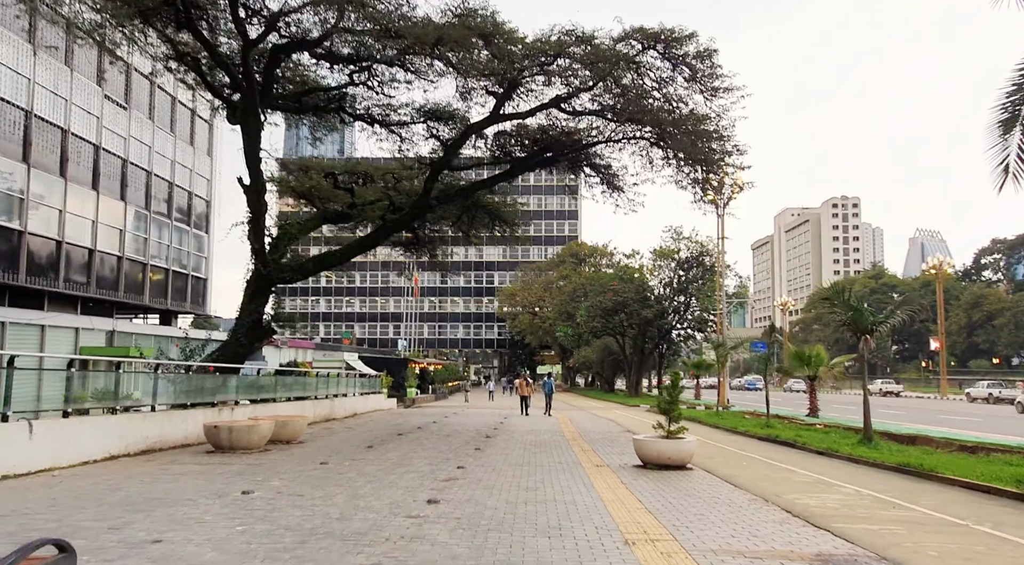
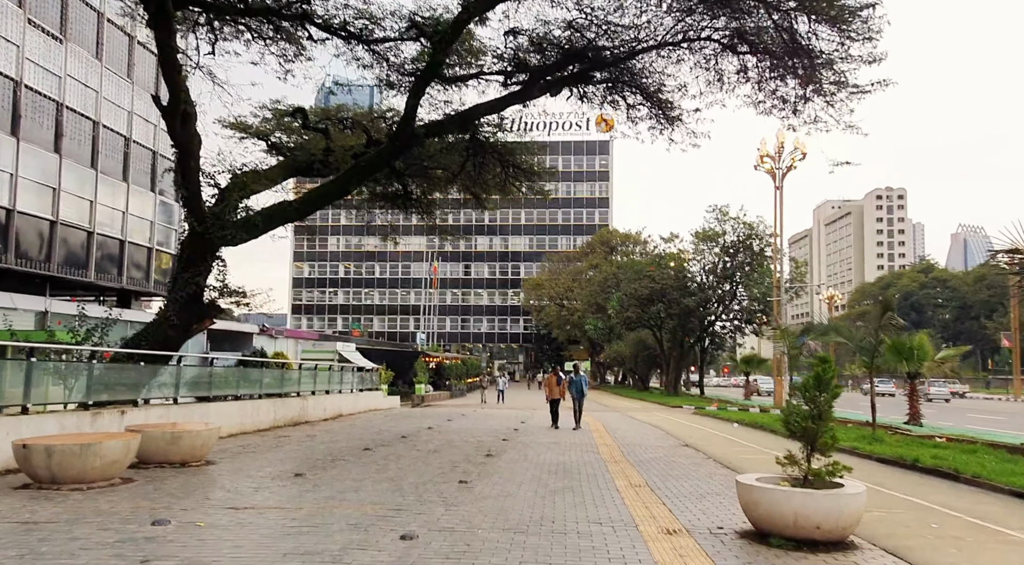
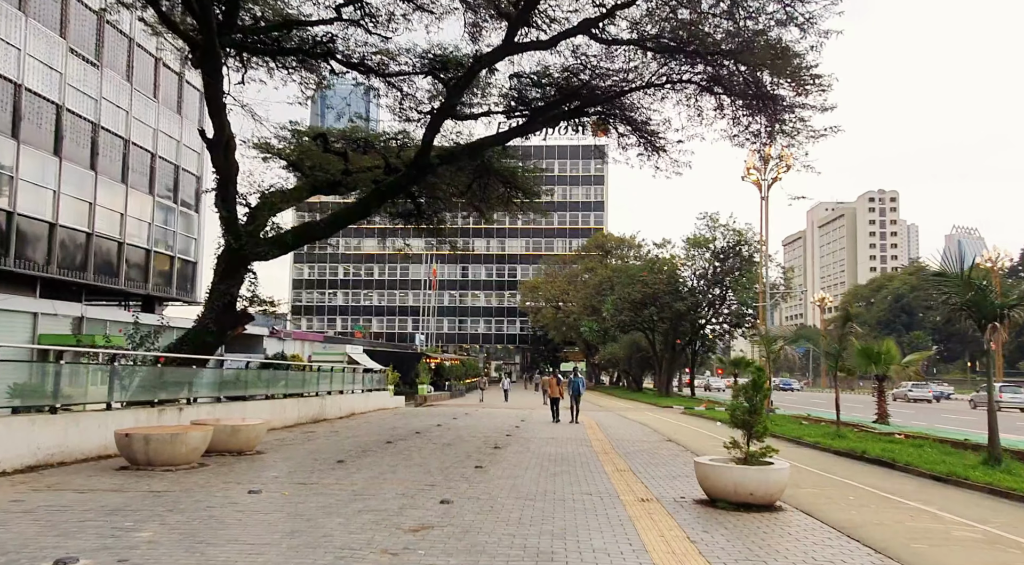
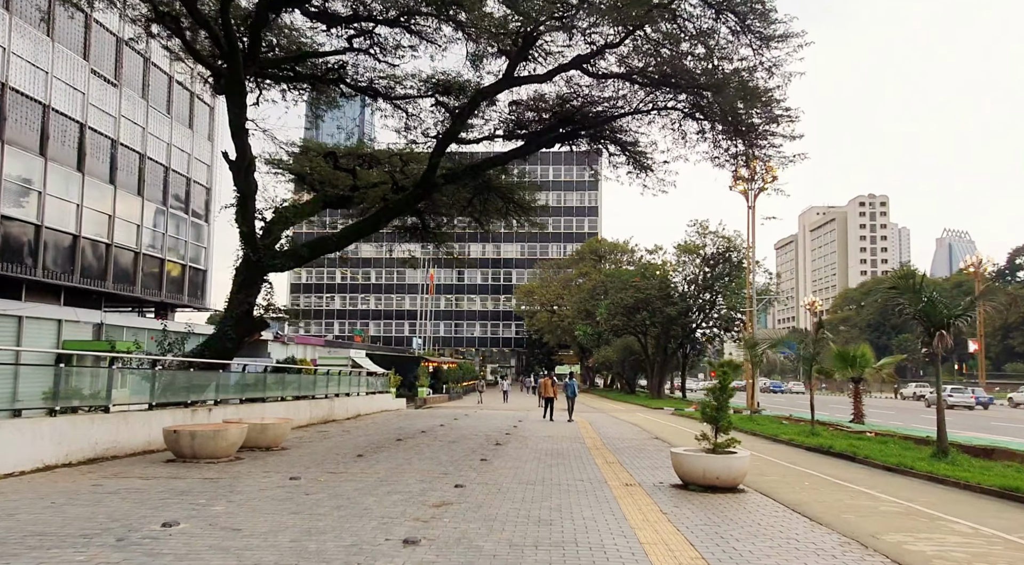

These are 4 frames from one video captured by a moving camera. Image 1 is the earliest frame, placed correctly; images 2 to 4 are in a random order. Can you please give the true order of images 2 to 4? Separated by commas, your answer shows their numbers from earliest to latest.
4, 3, 2
